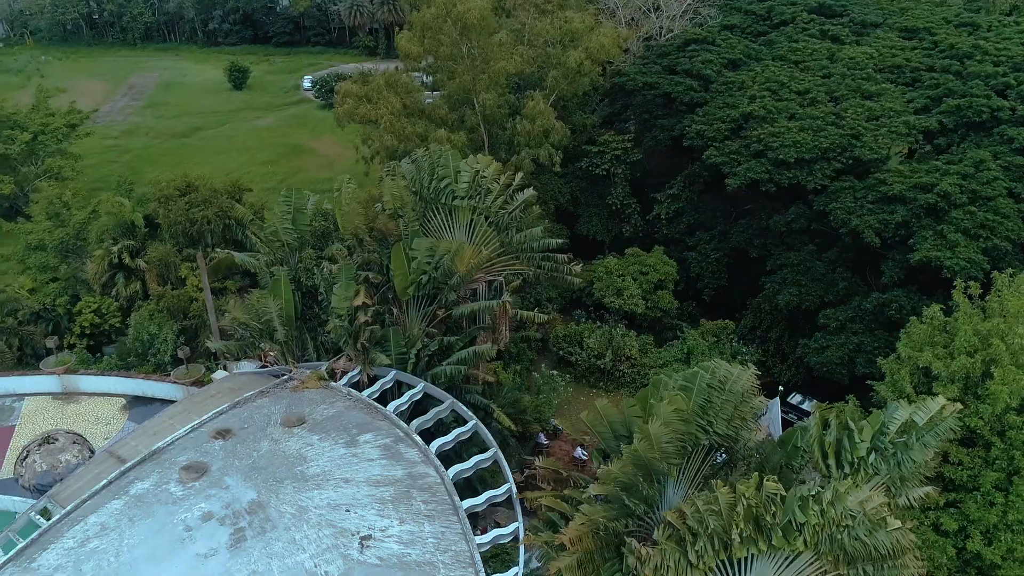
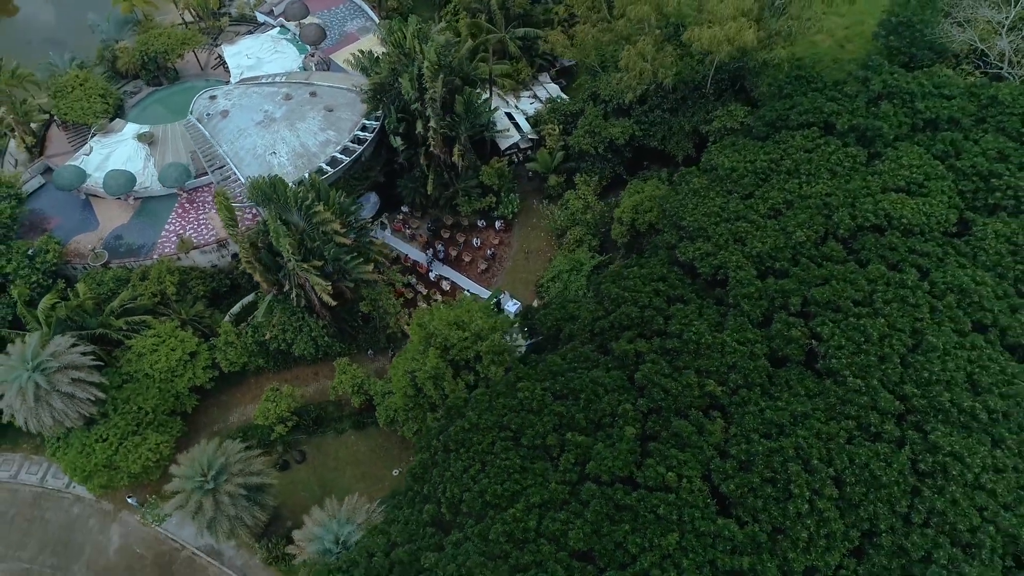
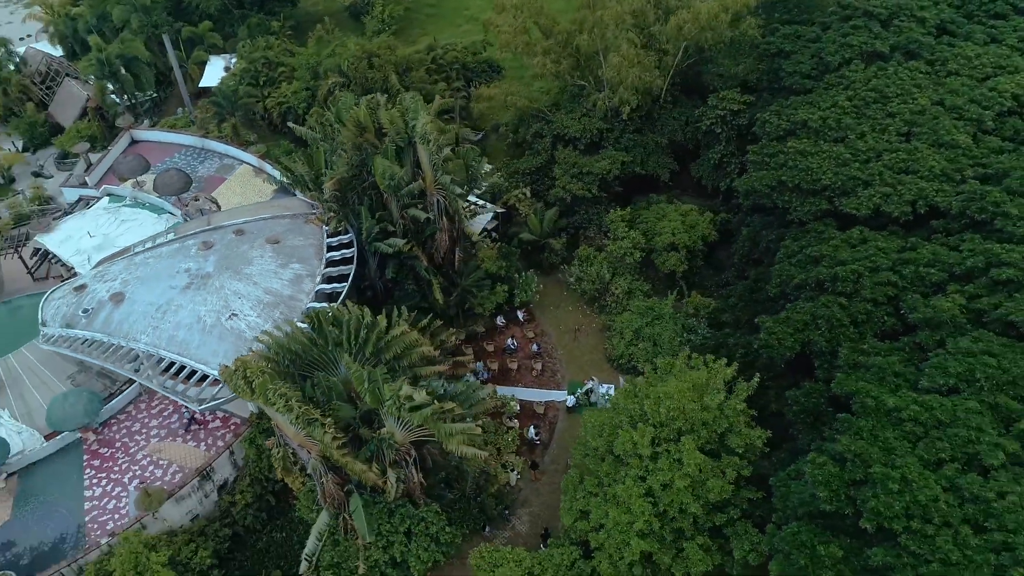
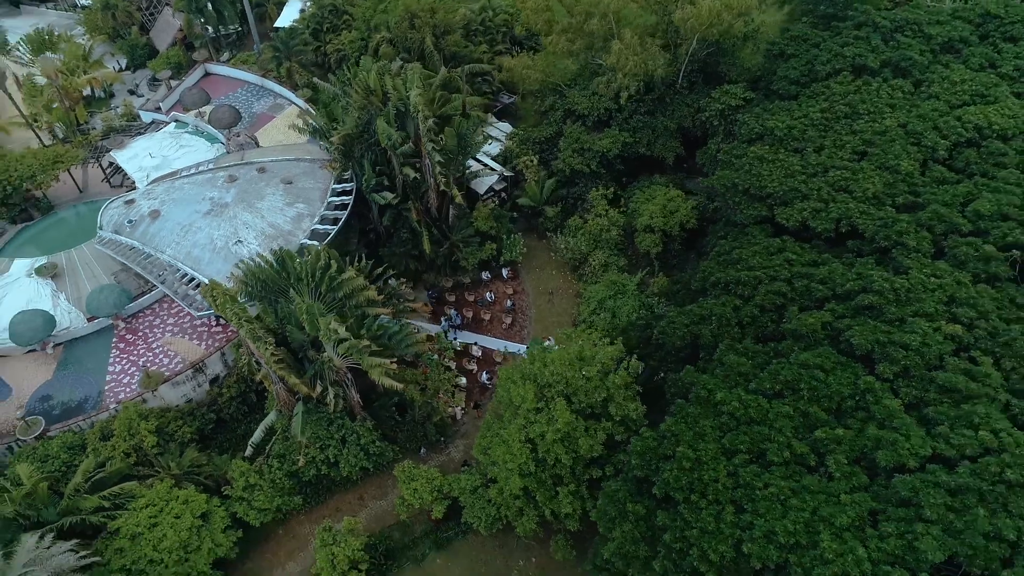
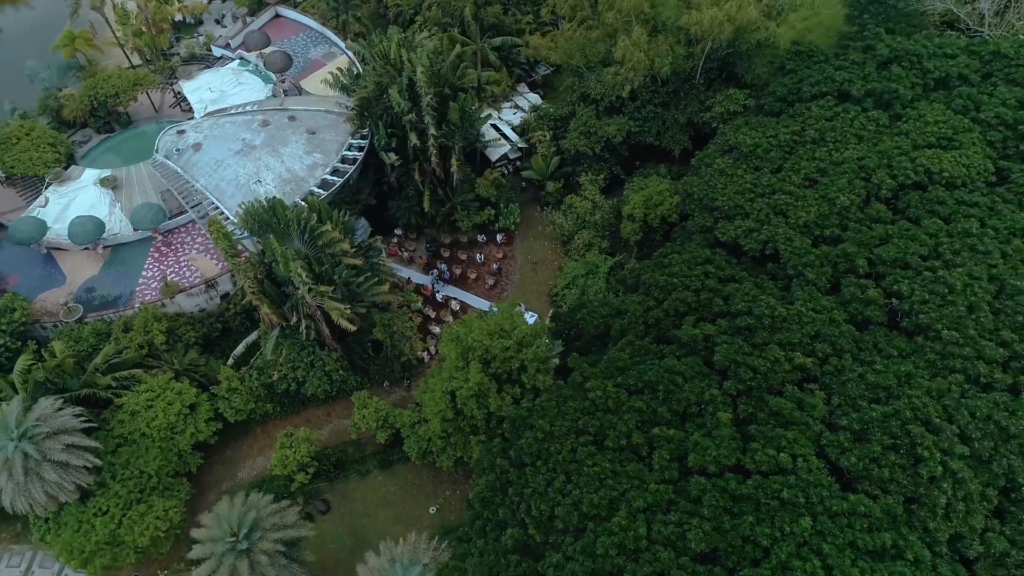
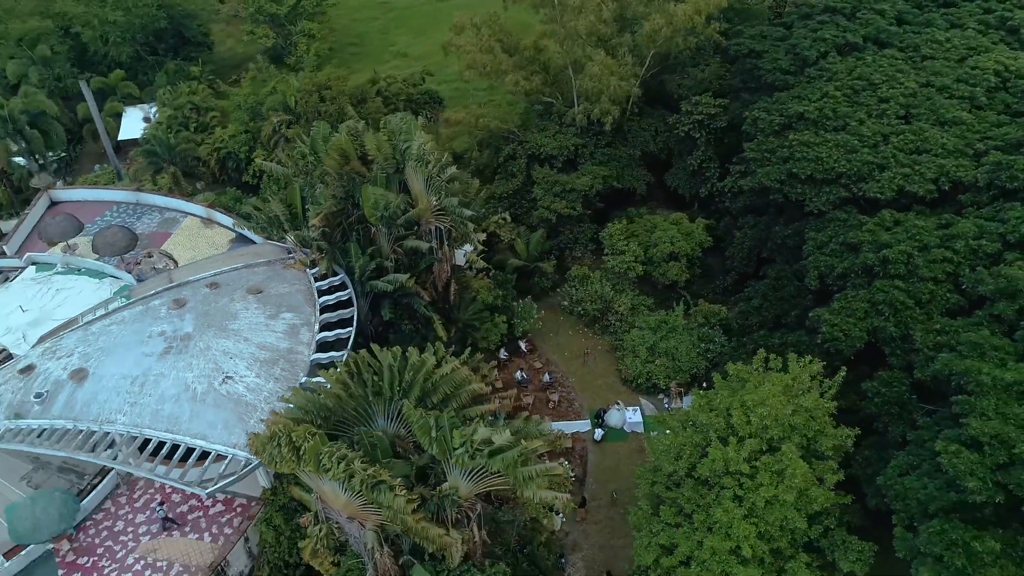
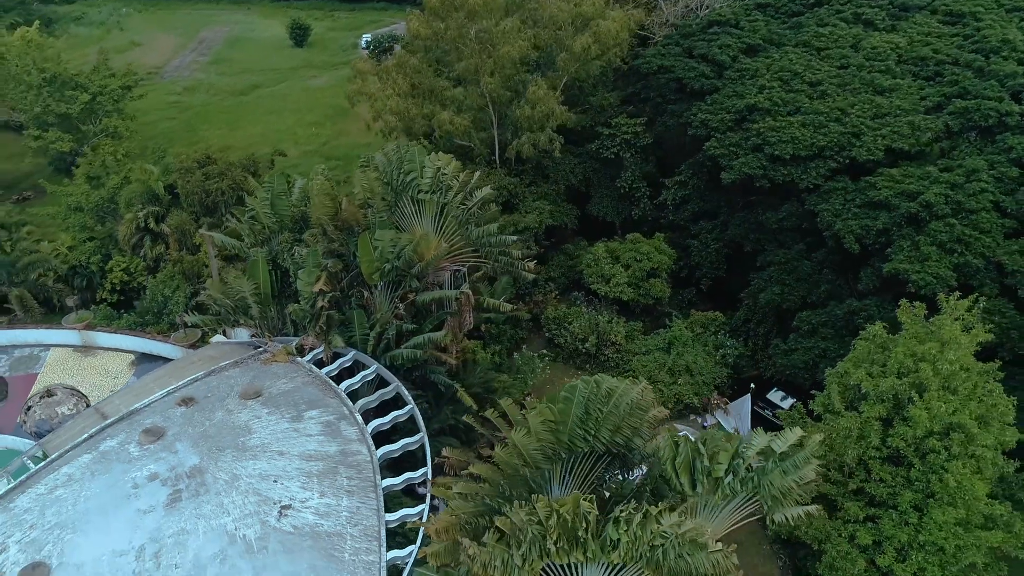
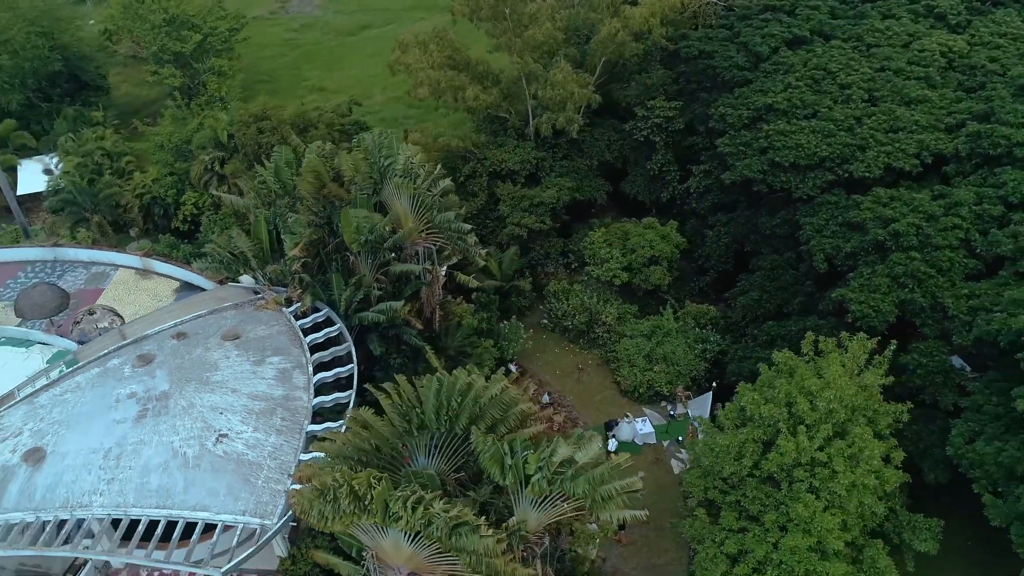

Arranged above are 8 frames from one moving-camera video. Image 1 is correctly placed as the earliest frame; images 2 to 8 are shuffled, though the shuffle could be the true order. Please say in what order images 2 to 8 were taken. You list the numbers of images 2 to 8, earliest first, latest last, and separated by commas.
7, 8, 6, 3, 4, 5, 2
